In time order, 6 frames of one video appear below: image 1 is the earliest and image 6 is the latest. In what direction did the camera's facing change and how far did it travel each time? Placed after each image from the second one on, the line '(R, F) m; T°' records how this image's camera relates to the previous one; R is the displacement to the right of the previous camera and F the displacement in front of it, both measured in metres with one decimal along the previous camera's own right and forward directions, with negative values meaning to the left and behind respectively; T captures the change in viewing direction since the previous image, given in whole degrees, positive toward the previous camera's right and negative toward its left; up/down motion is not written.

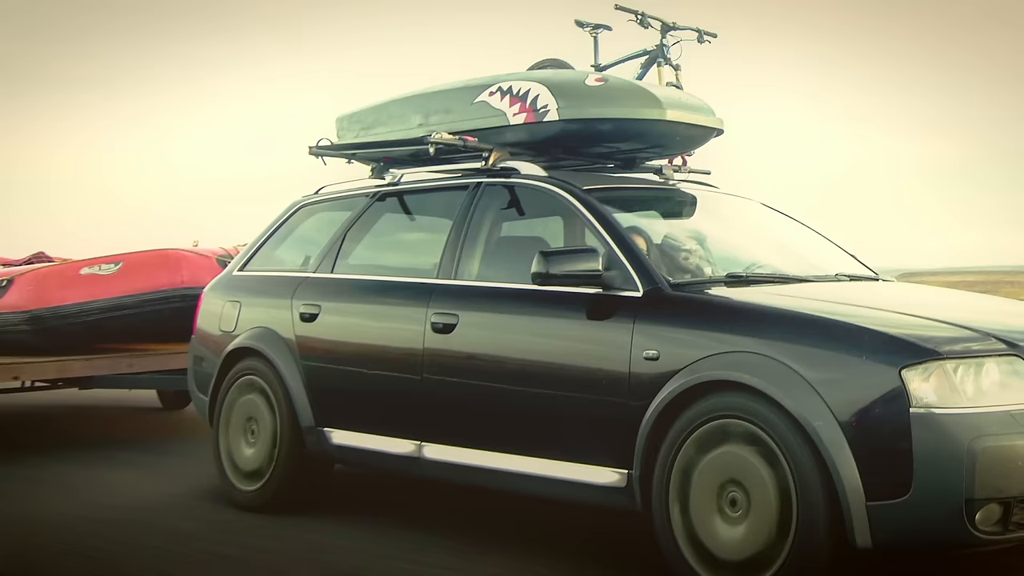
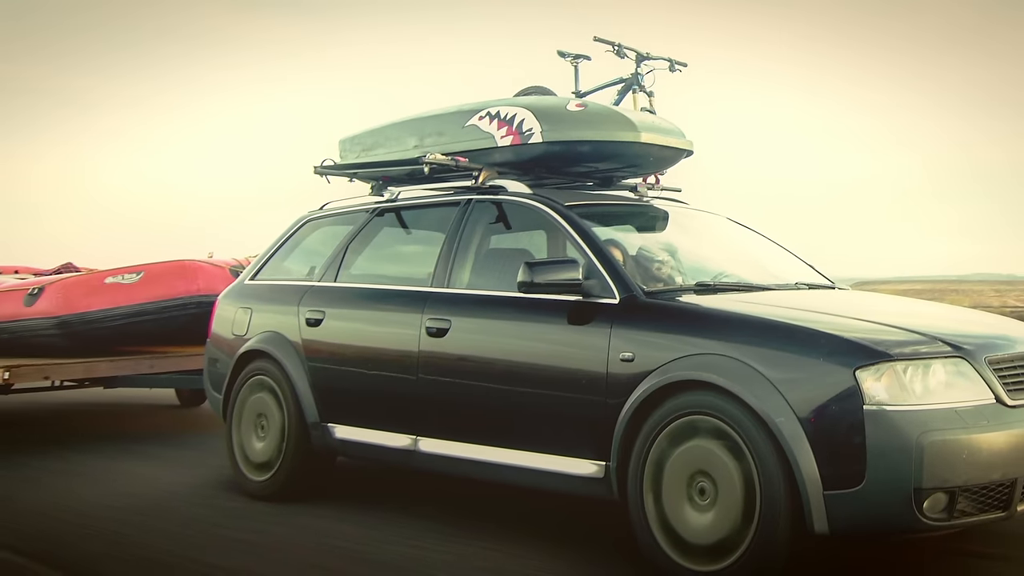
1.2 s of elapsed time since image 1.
(+0.1, -0.4) m; 0°
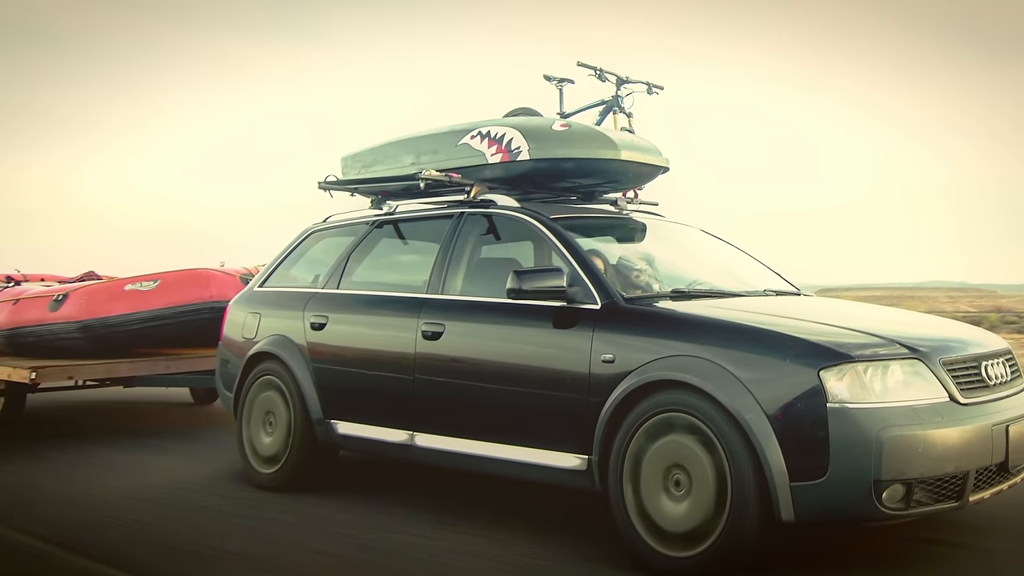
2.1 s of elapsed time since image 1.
(+0.1, -0.4) m; 0°
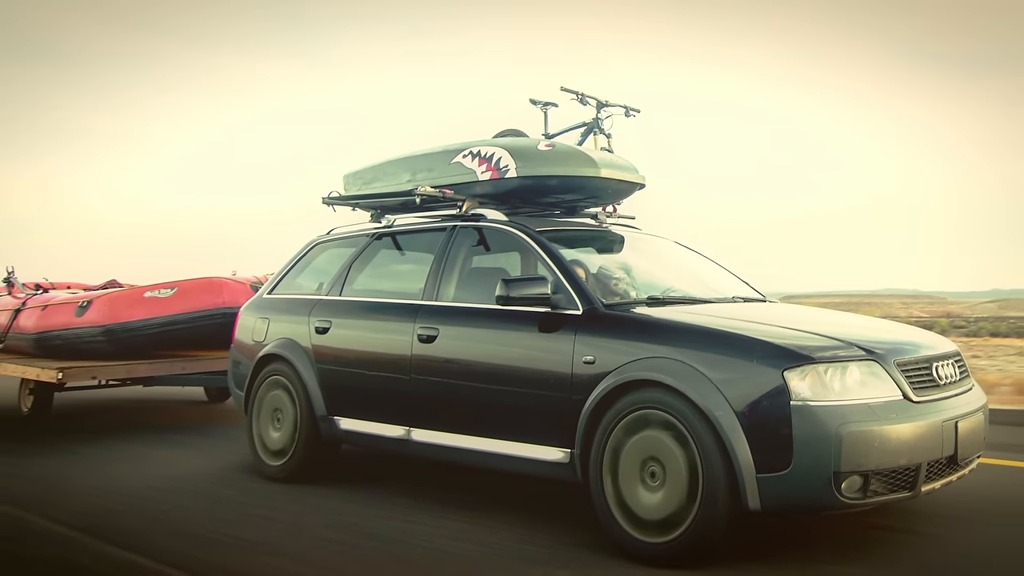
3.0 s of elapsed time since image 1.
(+0.1, -0.4) m; 0°
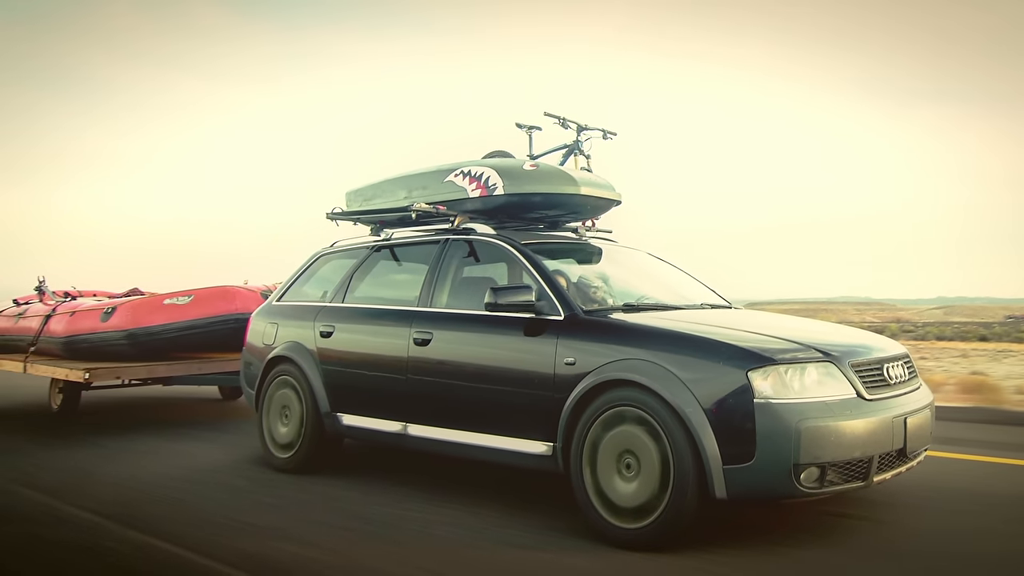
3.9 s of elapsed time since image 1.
(+0.1, -0.5) m; 0°
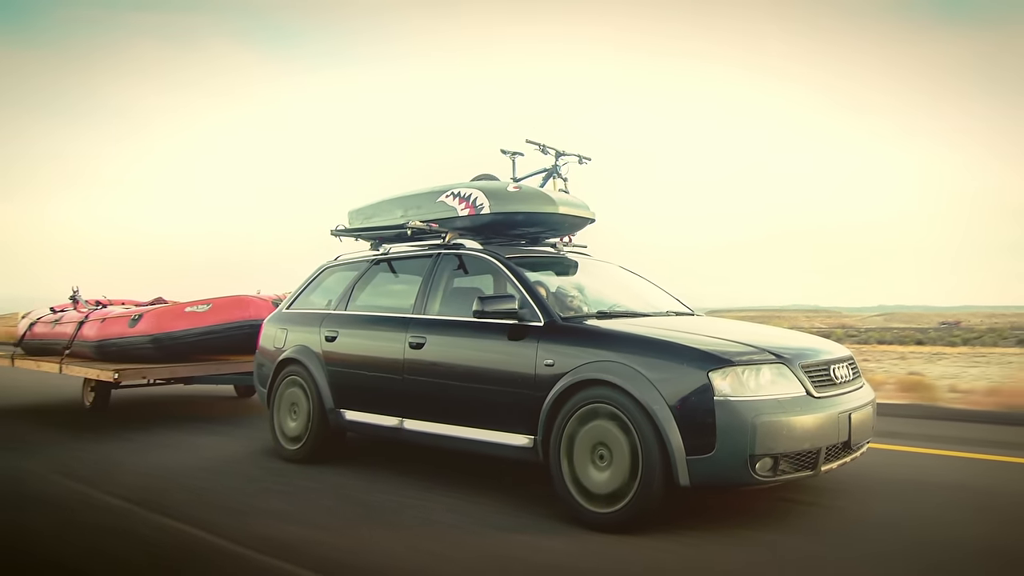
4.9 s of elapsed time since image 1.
(+0.1, -0.7) m; 0°
